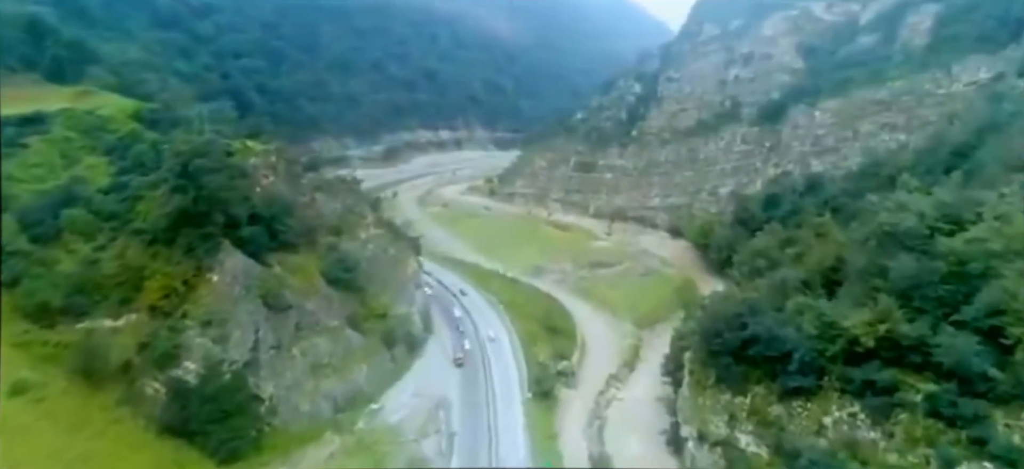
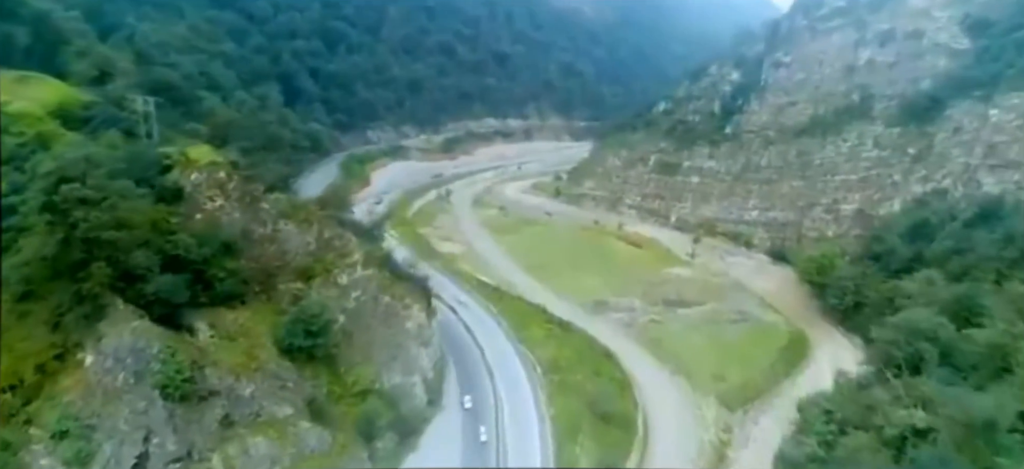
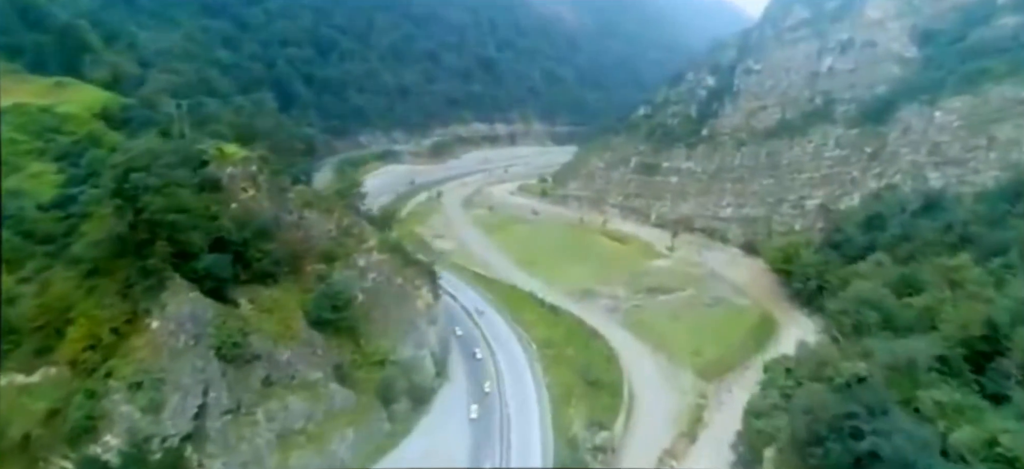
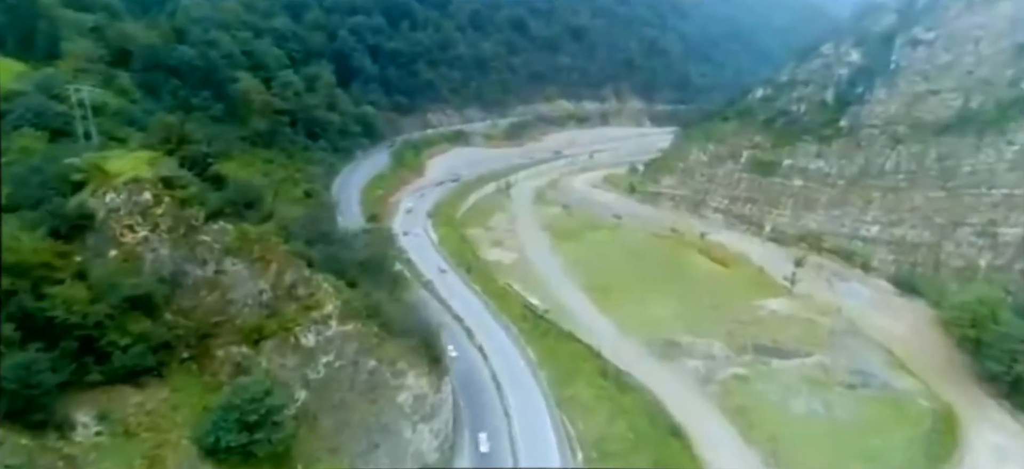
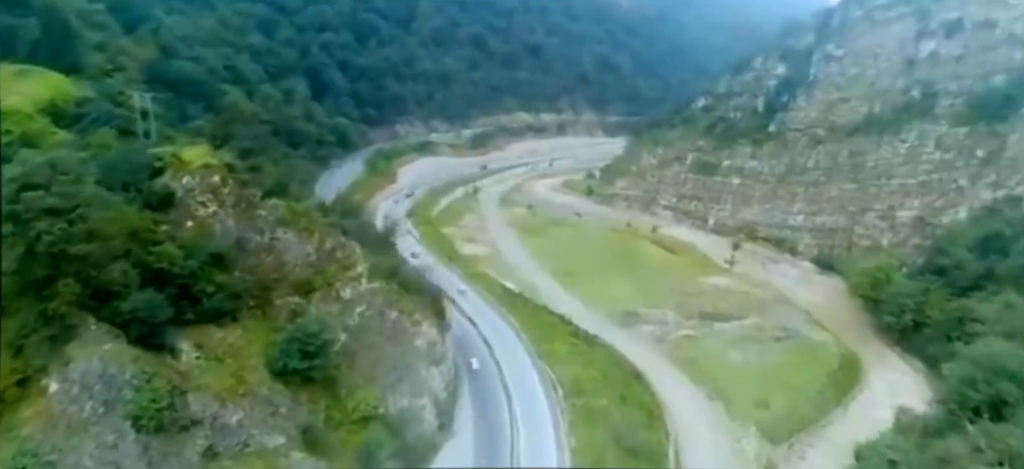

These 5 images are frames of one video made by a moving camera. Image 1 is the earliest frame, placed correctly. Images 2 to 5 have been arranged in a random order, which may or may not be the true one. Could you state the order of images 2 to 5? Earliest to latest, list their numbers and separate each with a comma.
3, 2, 5, 4
